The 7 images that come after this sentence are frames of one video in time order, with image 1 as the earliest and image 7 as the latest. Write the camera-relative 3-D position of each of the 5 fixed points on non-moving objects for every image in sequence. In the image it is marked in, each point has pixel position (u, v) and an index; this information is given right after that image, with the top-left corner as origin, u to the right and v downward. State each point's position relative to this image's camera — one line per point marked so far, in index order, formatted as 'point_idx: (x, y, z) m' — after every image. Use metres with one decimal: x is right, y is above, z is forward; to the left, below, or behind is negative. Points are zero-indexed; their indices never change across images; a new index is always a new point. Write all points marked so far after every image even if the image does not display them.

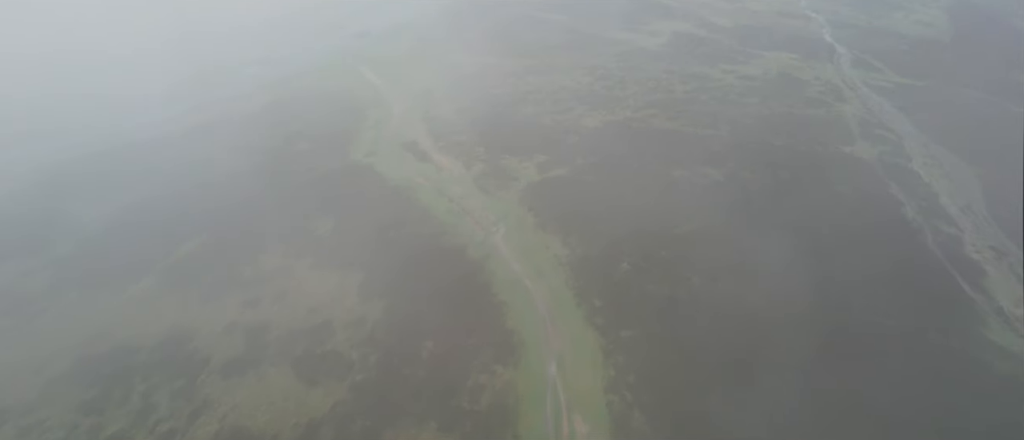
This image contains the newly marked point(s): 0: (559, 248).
0: (+1.7, -1.1, +18.6) m
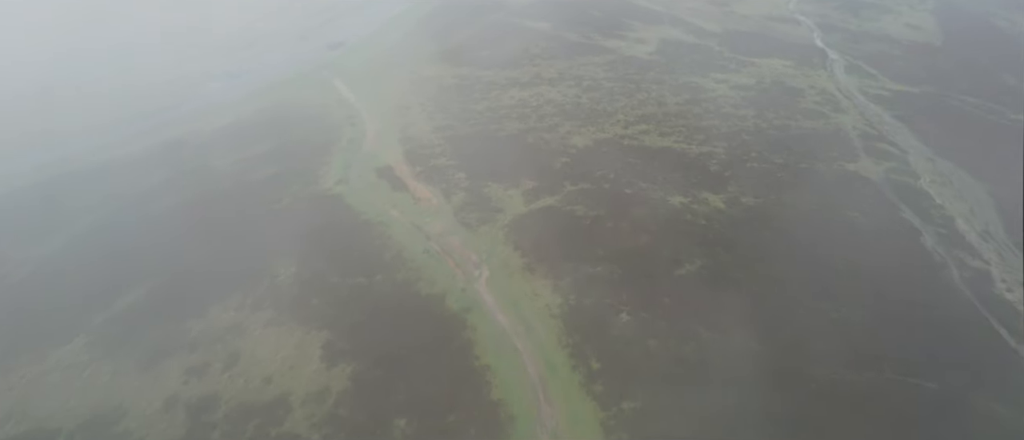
0: (+1.2, -2.5, +16.6) m
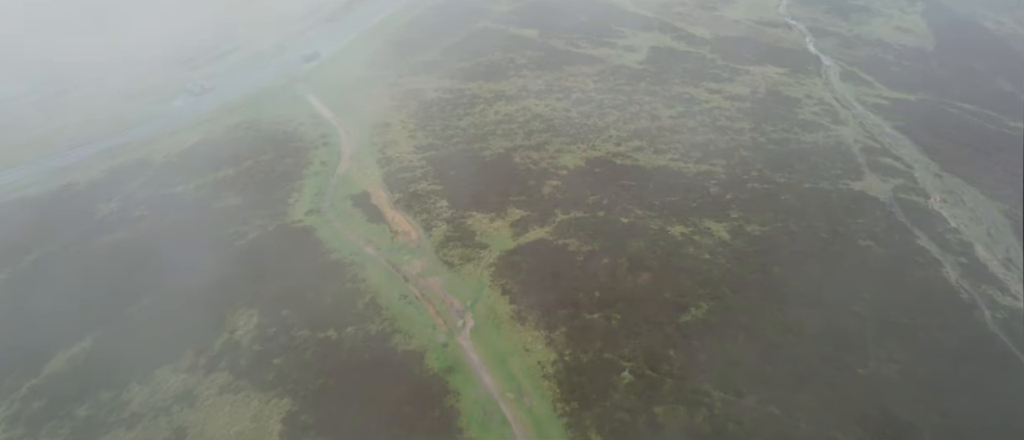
0: (+0.8, -3.8, +14.7) m
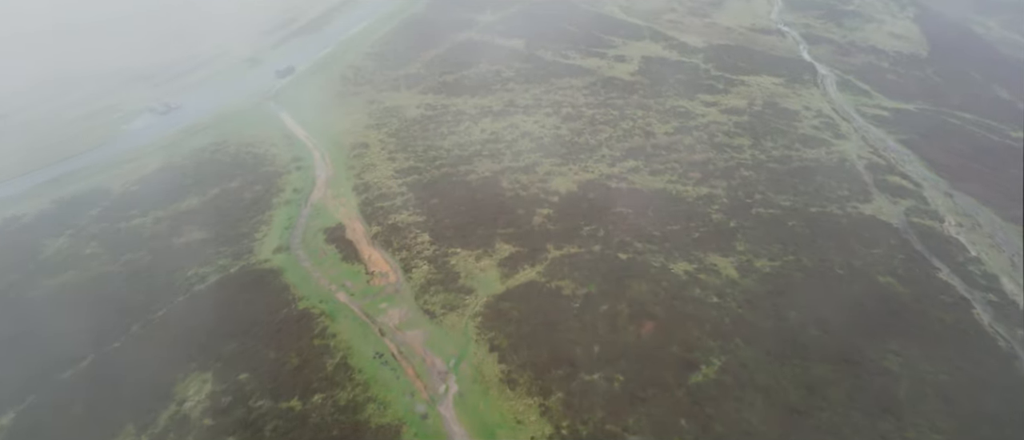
0: (+0.6, -5.1, +12.9) m
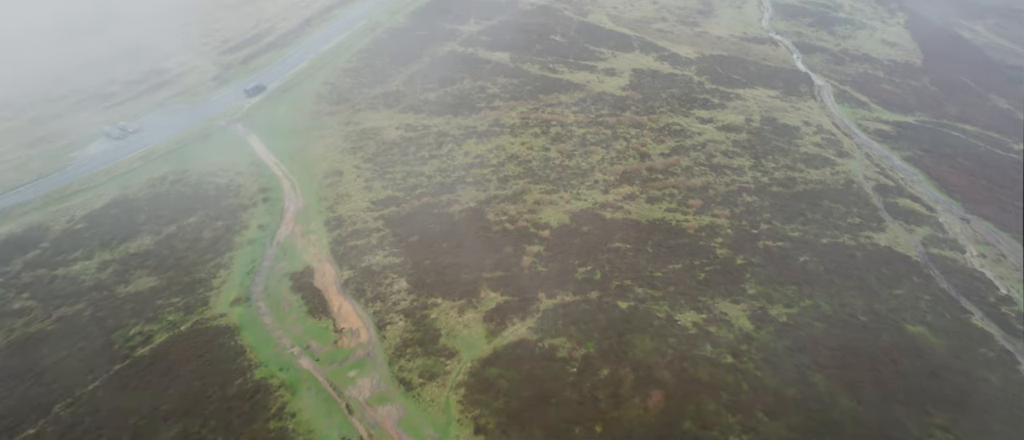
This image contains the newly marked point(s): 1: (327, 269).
0: (+0.4, -6.6, +10.8) m
1: (-7.2, -1.9, +19.9) m
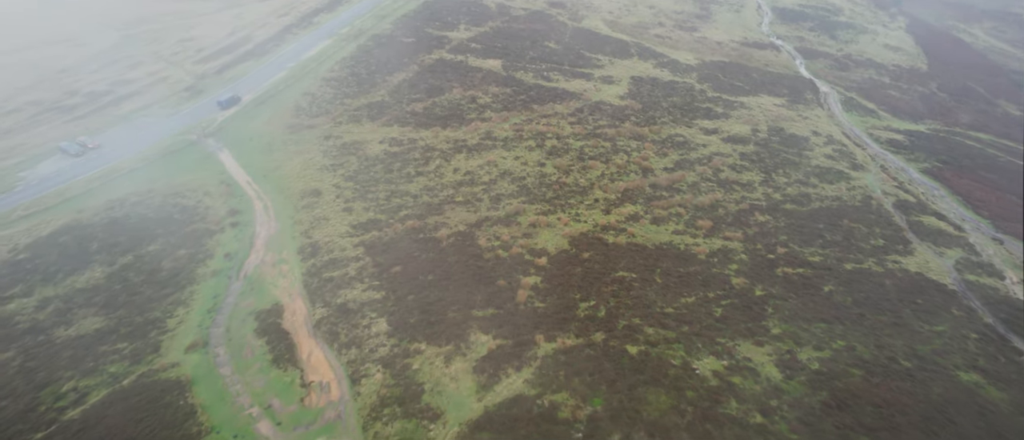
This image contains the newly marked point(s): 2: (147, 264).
0: (+0.3, -7.5, +8.7) m
1: (-7.4, -2.9, +17.7) m
2: (-14.2, -1.8, +20.1) m
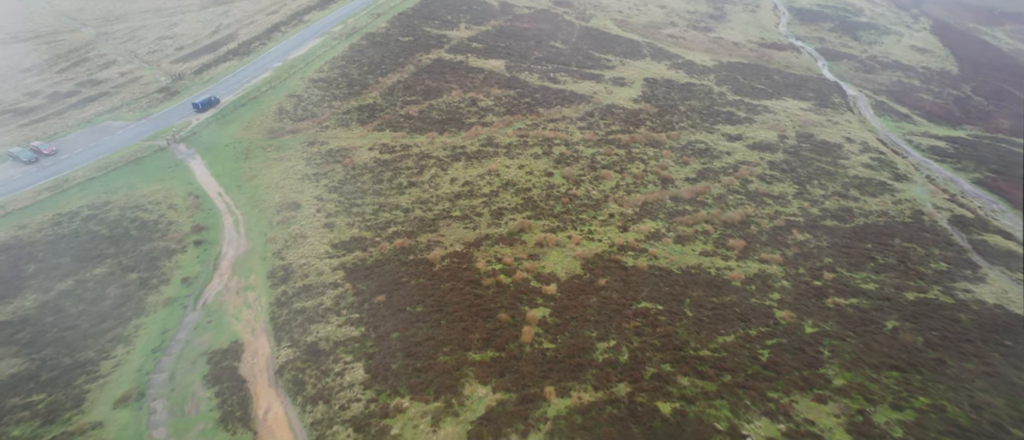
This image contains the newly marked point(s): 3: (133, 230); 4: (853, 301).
0: (+0.3, -8.1, +5.7) m
1: (-7.3, -3.6, +14.8) m
2: (-14.1, -2.4, +17.3) m
3: (-14.7, -0.5, +20.2) m
4: (+10.8, -2.5, +16.4) m
